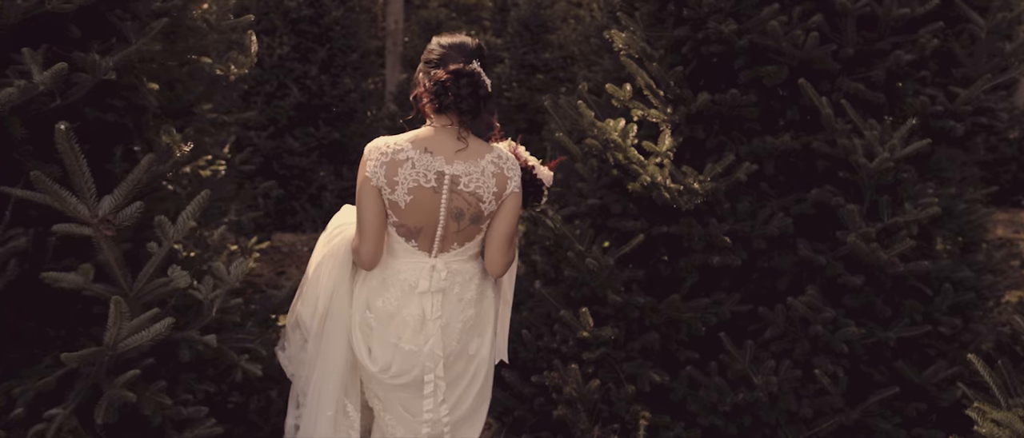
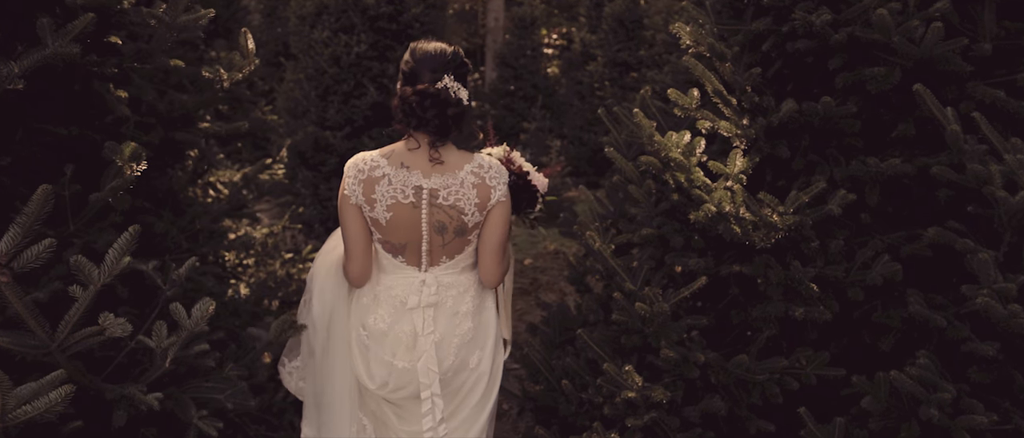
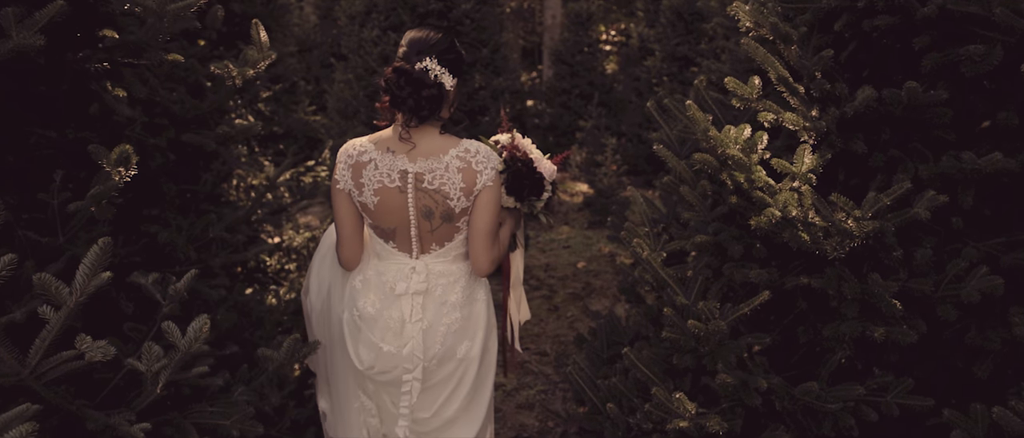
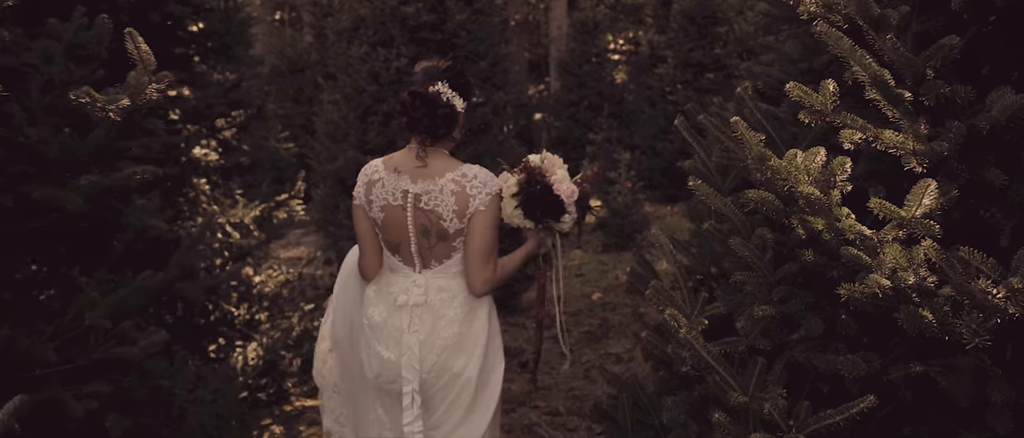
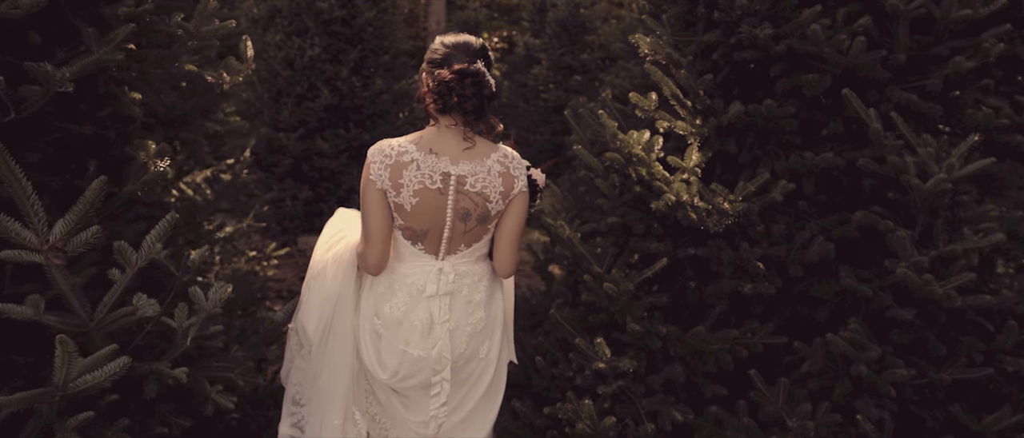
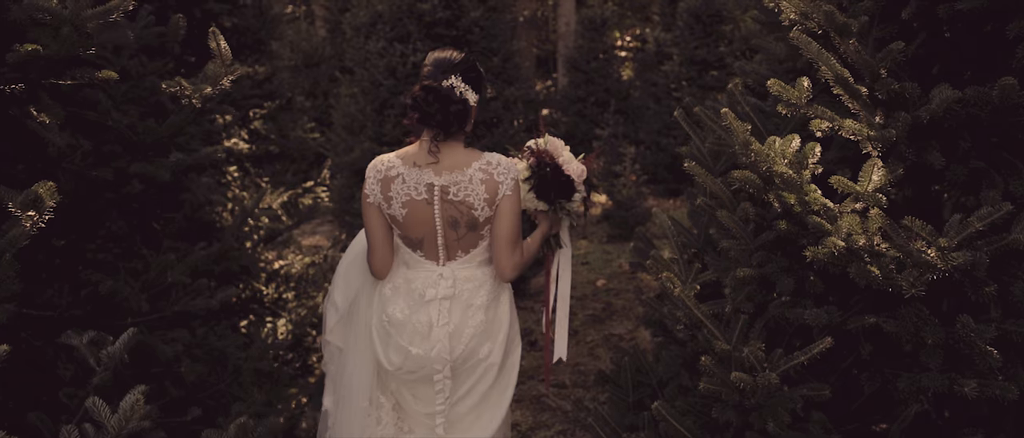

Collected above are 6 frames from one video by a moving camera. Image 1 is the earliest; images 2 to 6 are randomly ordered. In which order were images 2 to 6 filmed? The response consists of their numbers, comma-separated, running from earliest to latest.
5, 2, 3, 6, 4
